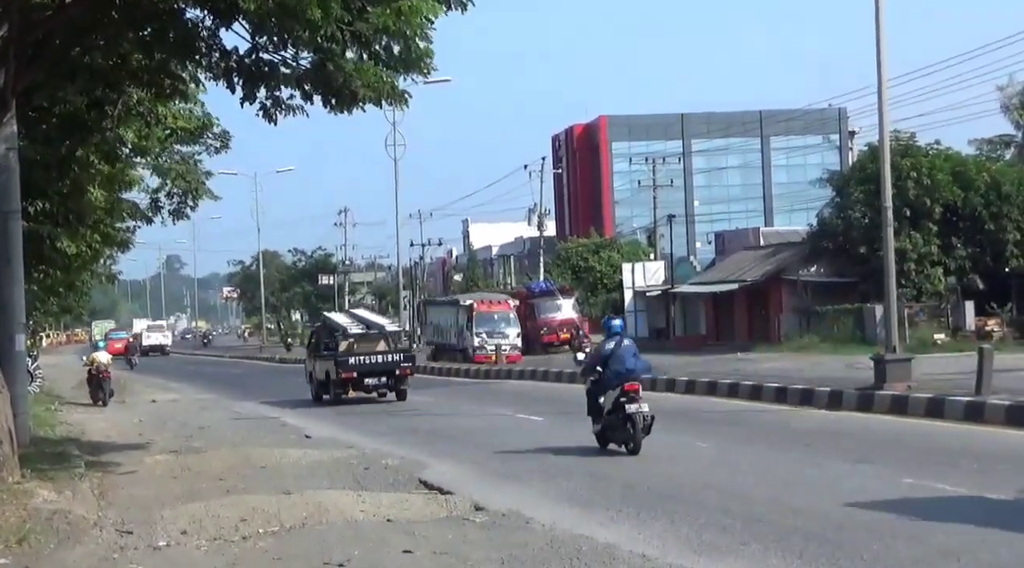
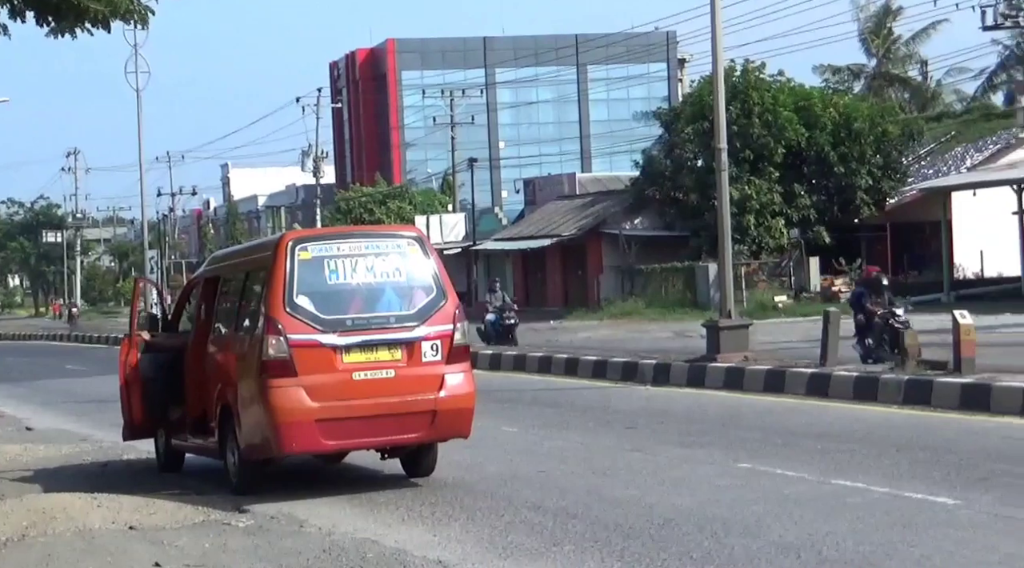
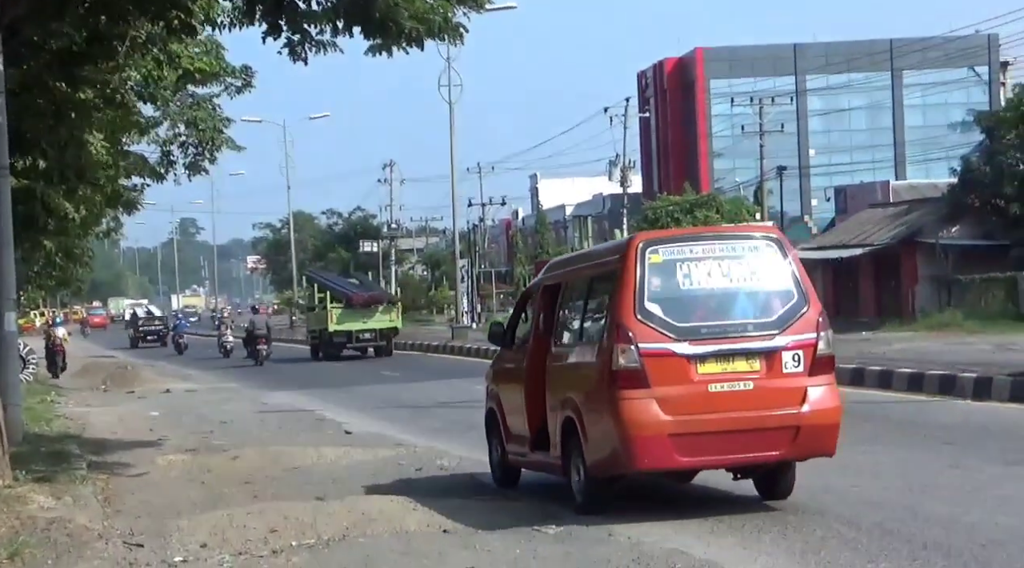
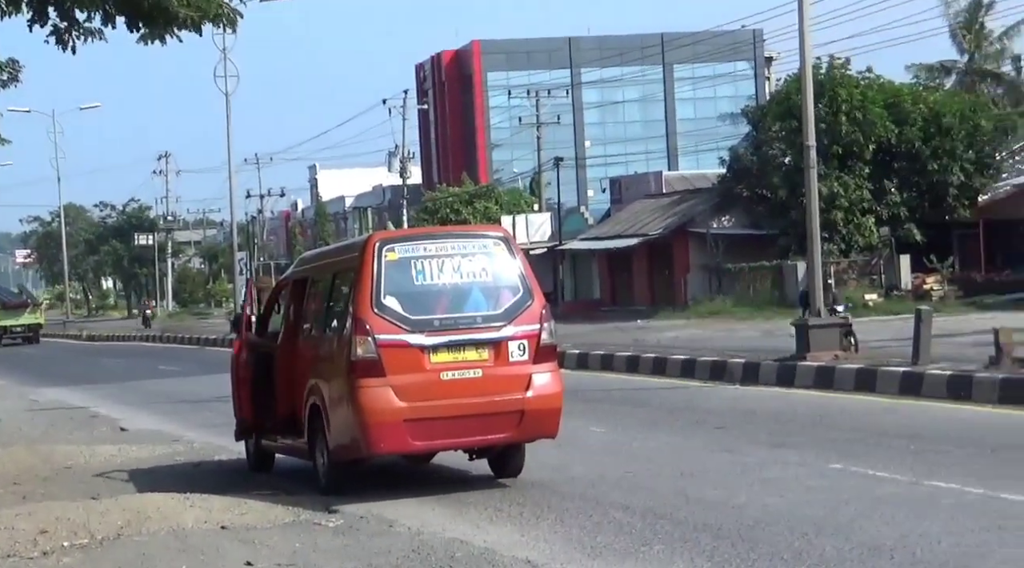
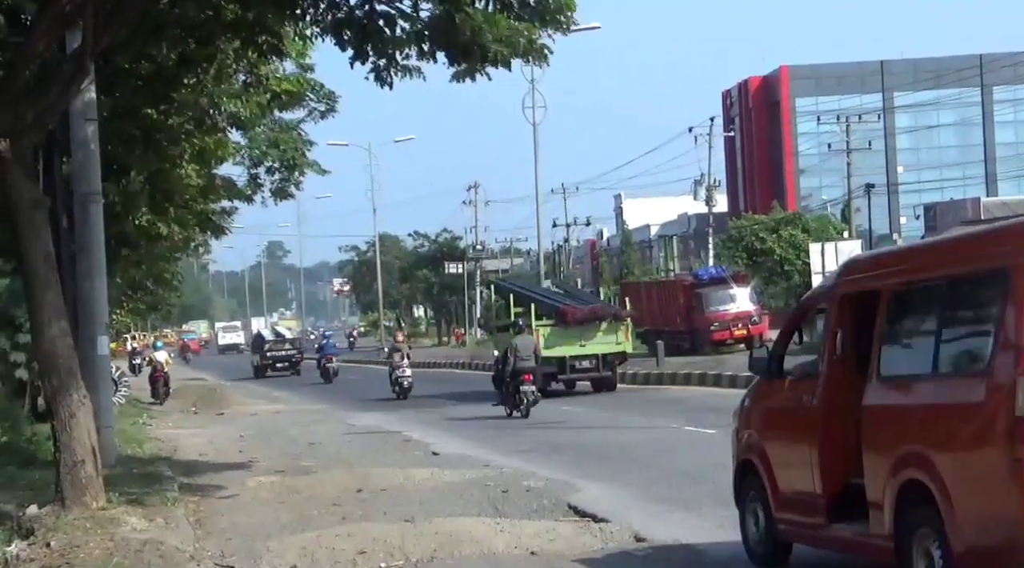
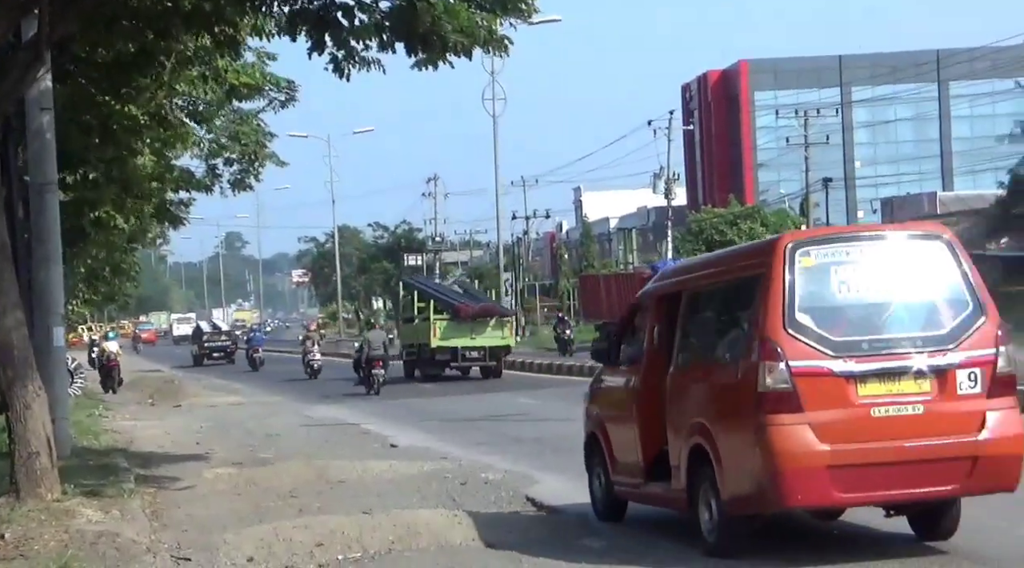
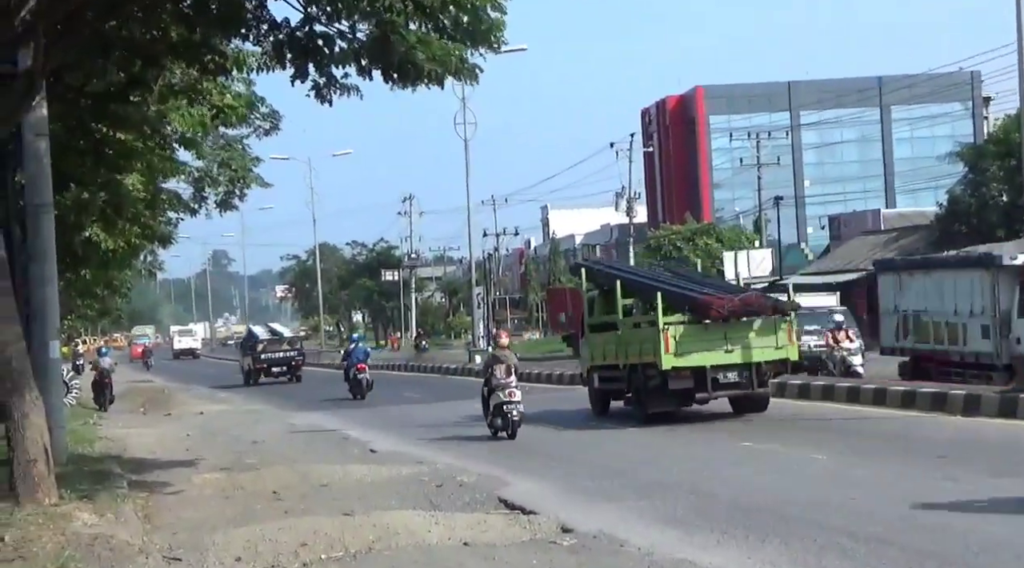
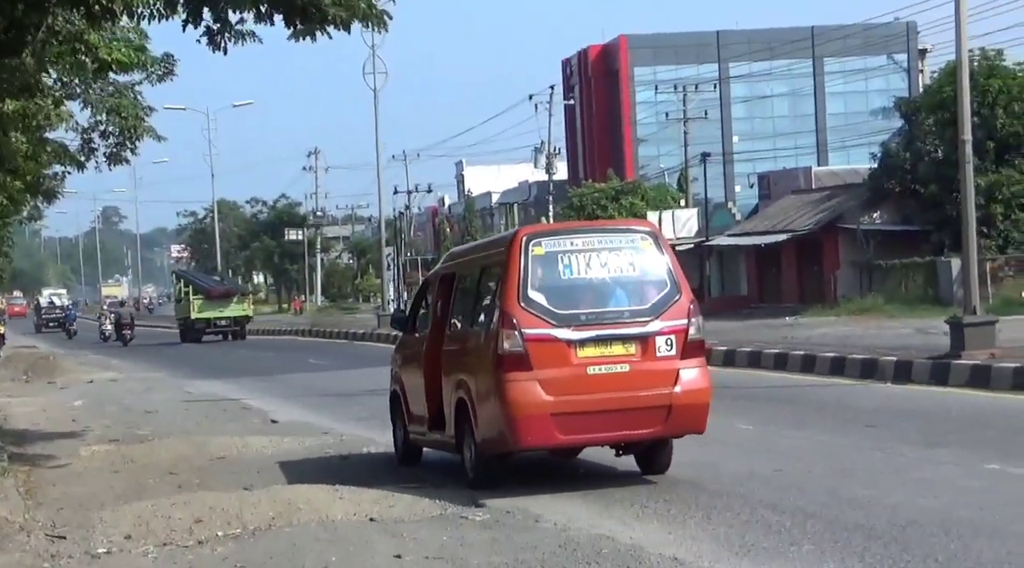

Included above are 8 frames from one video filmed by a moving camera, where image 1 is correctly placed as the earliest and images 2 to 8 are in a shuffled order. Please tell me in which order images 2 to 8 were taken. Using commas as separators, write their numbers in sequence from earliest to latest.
7, 5, 6, 3, 8, 4, 2
